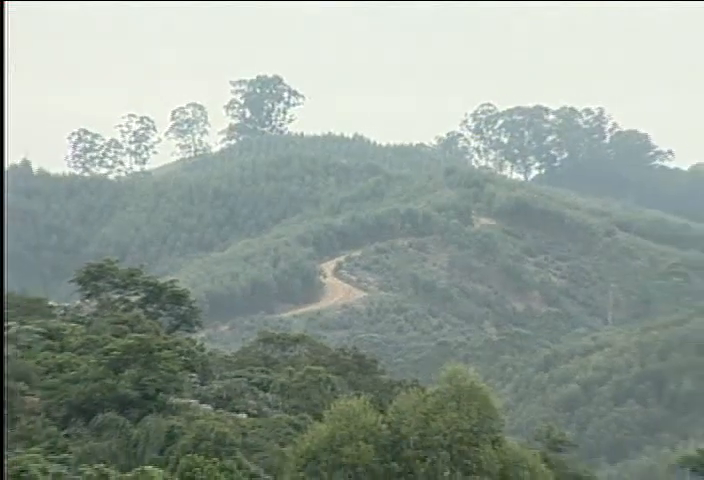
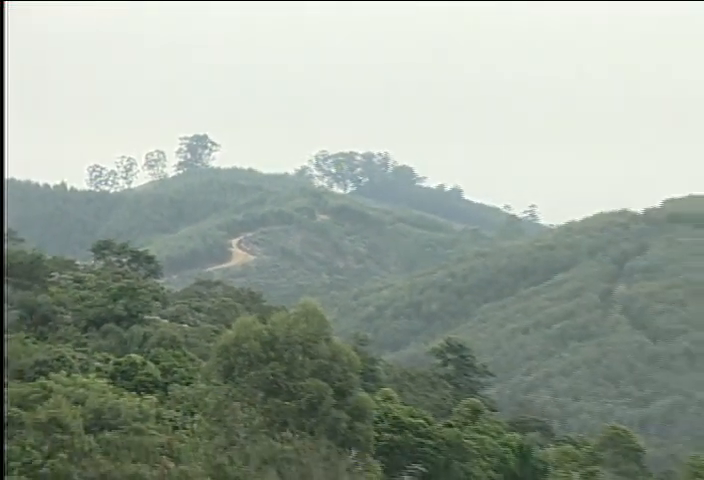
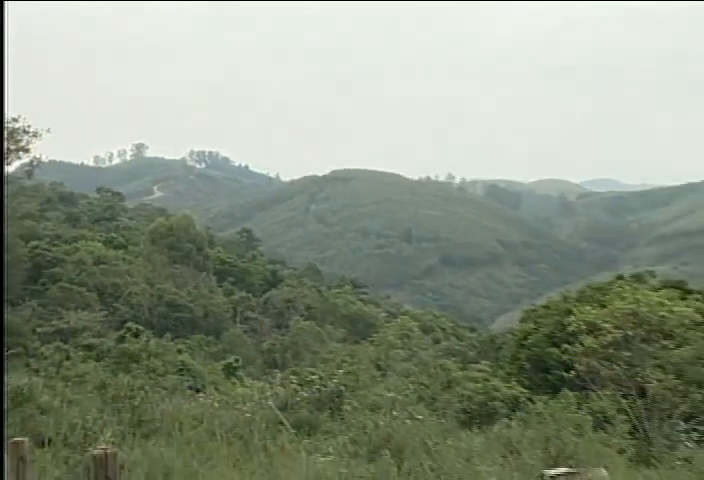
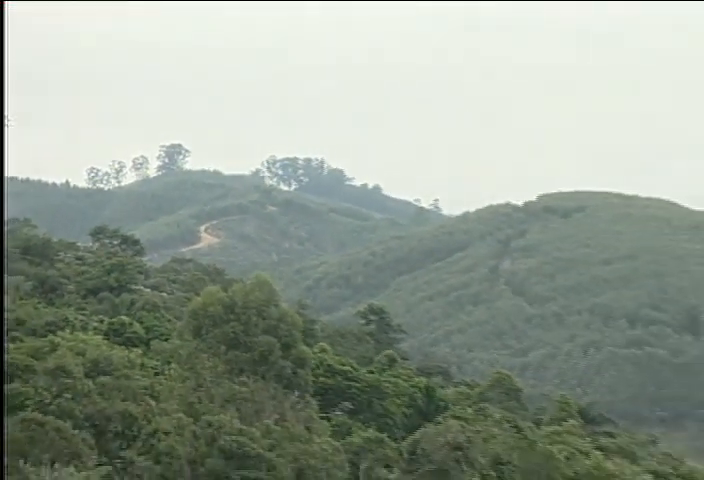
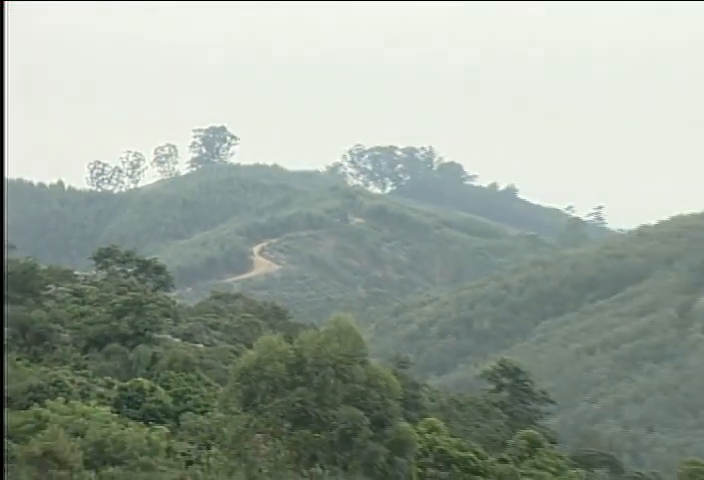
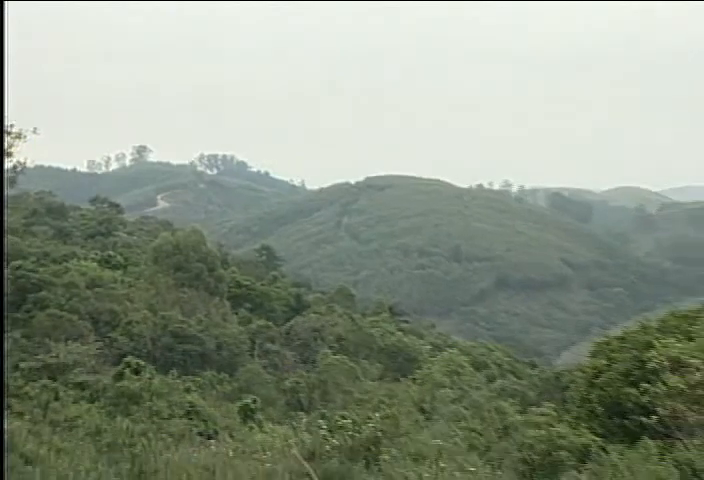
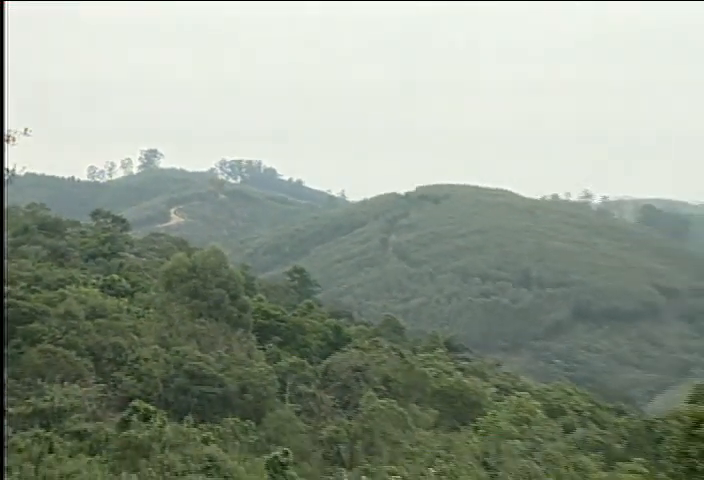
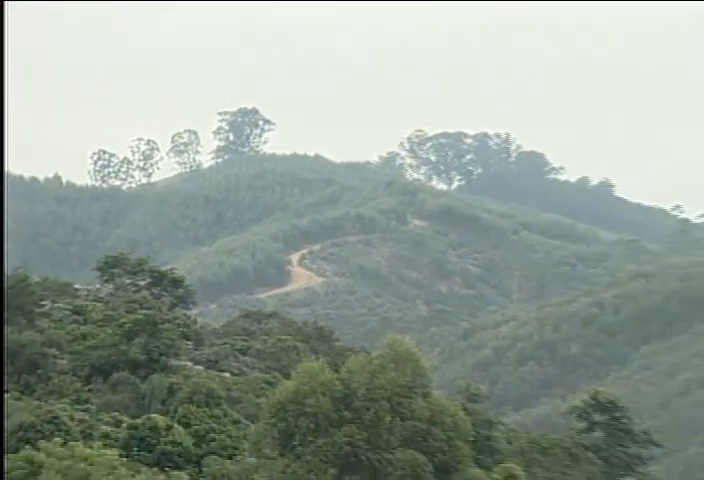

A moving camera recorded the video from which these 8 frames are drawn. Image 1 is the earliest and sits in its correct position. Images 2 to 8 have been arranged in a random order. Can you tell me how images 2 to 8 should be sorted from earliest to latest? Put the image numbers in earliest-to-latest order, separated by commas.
8, 5, 2, 4, 7, 6, 3
